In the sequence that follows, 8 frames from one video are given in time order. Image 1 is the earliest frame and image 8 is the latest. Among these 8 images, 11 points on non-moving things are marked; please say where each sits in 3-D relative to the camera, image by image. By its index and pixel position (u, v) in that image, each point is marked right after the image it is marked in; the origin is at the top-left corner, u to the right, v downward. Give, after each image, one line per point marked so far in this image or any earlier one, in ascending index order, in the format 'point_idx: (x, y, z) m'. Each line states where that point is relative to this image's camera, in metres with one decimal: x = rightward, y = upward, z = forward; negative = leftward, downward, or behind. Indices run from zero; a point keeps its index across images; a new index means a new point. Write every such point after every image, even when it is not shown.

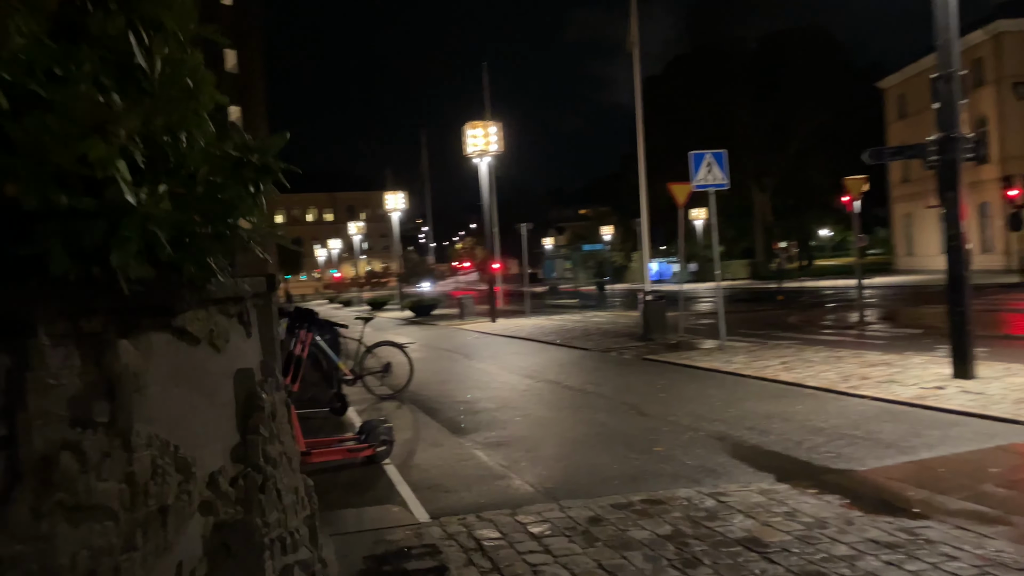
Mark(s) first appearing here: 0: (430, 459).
0: (-0.7, -1.3, +6.4) m
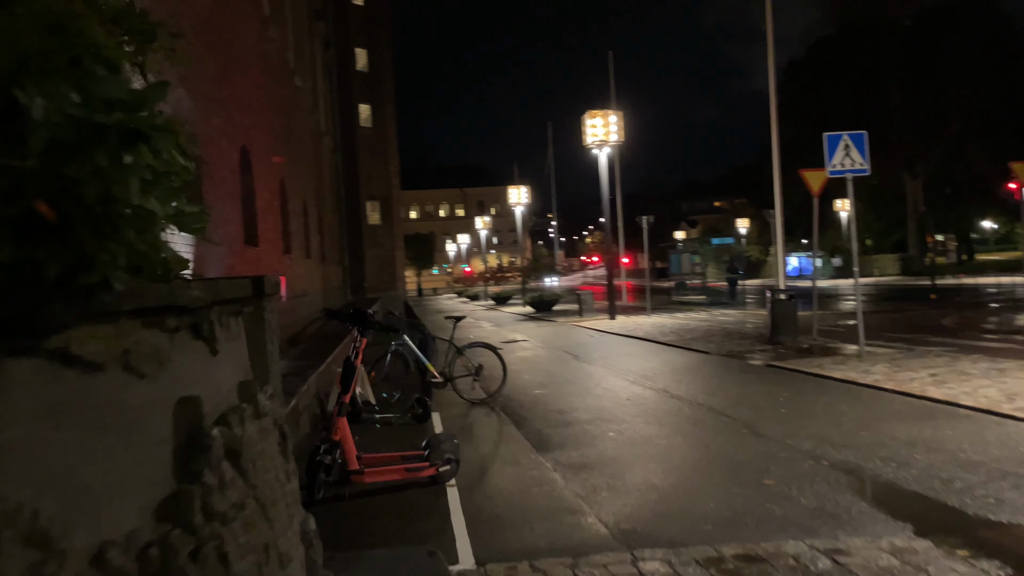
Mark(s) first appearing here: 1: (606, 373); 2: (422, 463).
0: (-0.1, -1.3, +5.7) m
1: (+1.4, -1.3, +11.9) m
2: (-0.6, -1.2, +5.4) m
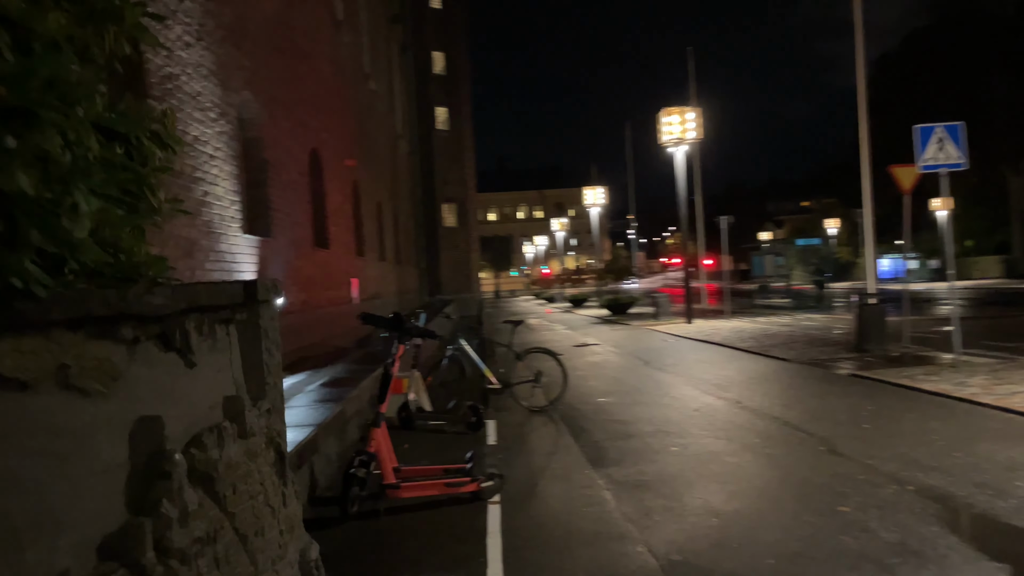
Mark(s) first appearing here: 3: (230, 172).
0: (+0.2, -1.4, +5.3) m
1: (+2.3, -1.3, +11.4) m
2: (-0.3, -1.2, +5.1) m
3: (-3.4, +1.4, +9.9) m
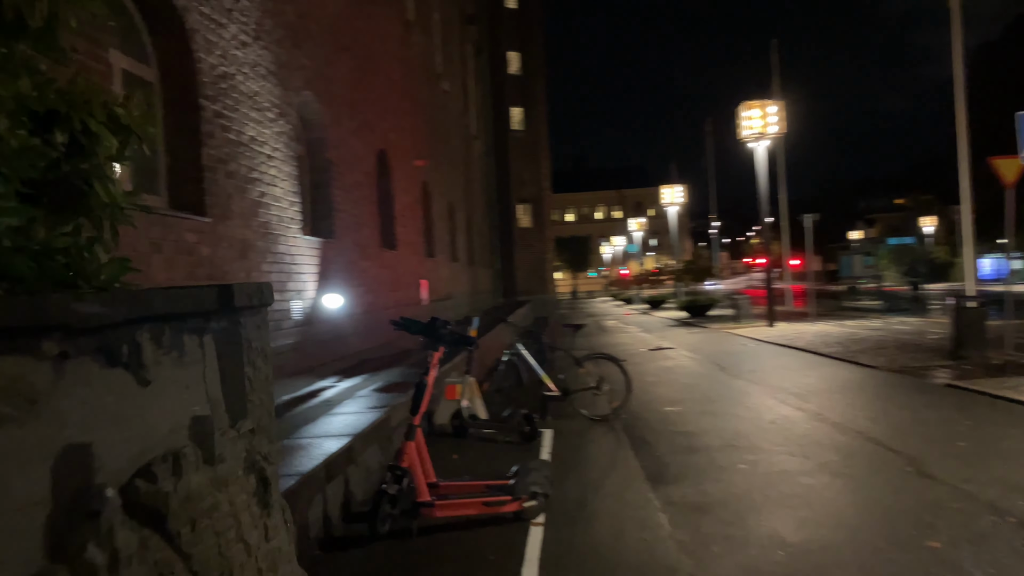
0: (+0.5, -1.4, +4.9) m
1: (+3.2, -1.3, +10.7) m
2: (-0.1, -1.2, +4.7) m
3: (-2.7, +1.4, +9.8) m
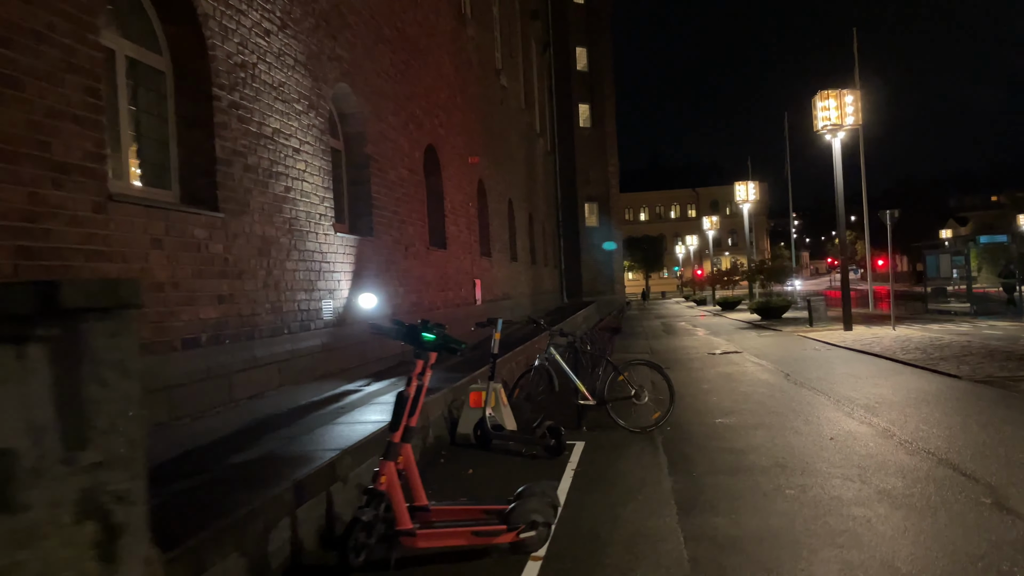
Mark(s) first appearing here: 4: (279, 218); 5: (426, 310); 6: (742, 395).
0: (+0.5, -1.4, +4.3) m
1: (+3.7, -1.3, +9.8) m
2: (-0.1, -1.2, +4.1) m
3: (-2.2, +1.4, +9.5) m
4: (-2.4, +0.7, +8.2) m
5: (-1.5, -0.4, +13.9) m
6: (+2.9, -1.4, +10.4) m
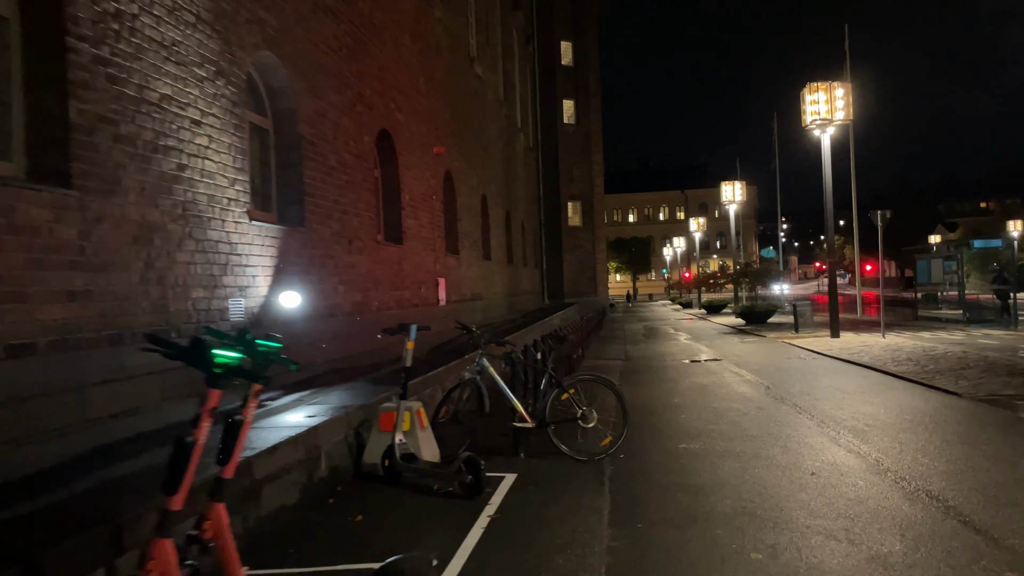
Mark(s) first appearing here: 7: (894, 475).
0: (-0.1, -1.4, +3.0) m
1: (+3.1, -1.4, +8.6) m
2: (-0.6, -1.2, +2.9) m
3: (-2.8, +1.5, +8.2) m
4: (-3.0, +0.8, +7.0) m
5: (-2.1, -0.4, +12.6) m
6: (+2.3, -1.4, +9.2) m
7: (+2.8, -1.3, +5.9) m
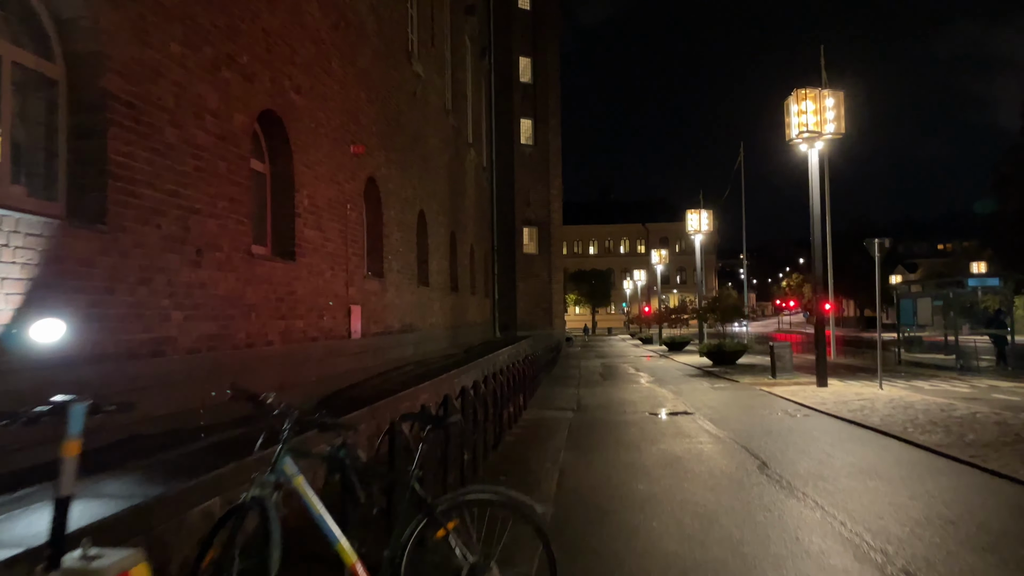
0: (-0.6, -1.4, -0.1) m
1: (+2.2, -1.7, +5.6) m
2: (-1.2, -1.2, -0.3) m
3: (-3.6, +1.3, +5.1) m
4: (-3.7, +0.7, +3.8) m
5: (-3.1, -0.7, +9.4) m
6: (+1.4, -1.7, +6.2) m
7: (+2.1, -1.5, +2.9) m
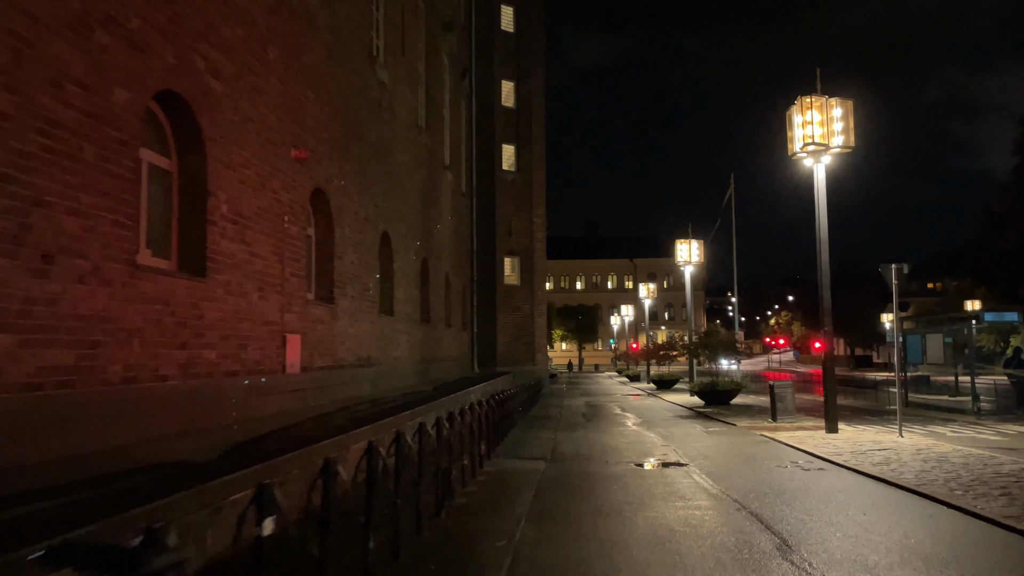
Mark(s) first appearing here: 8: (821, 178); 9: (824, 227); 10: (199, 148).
0: (-1.0, -1.2, -2.1) m
1: (+1.8, -1.8, +3.6) m
2: (-1.5, -1.0, -2.3) m
3: (-4.0, +1.3, +3.1) m
4: (-4.0, +0.7, +1.8) m
5: (-3.6, -0.9, +7.4) m
6: (+1.0, -1.8, +4.2) m
7: (+1.7, -1.5, +0.9) m
8: (+5.7, +2.0, +15.0) m
9: (+6.0, +1.1, +15.6) m
10: (-3.6, +1.6, +9.3) m
